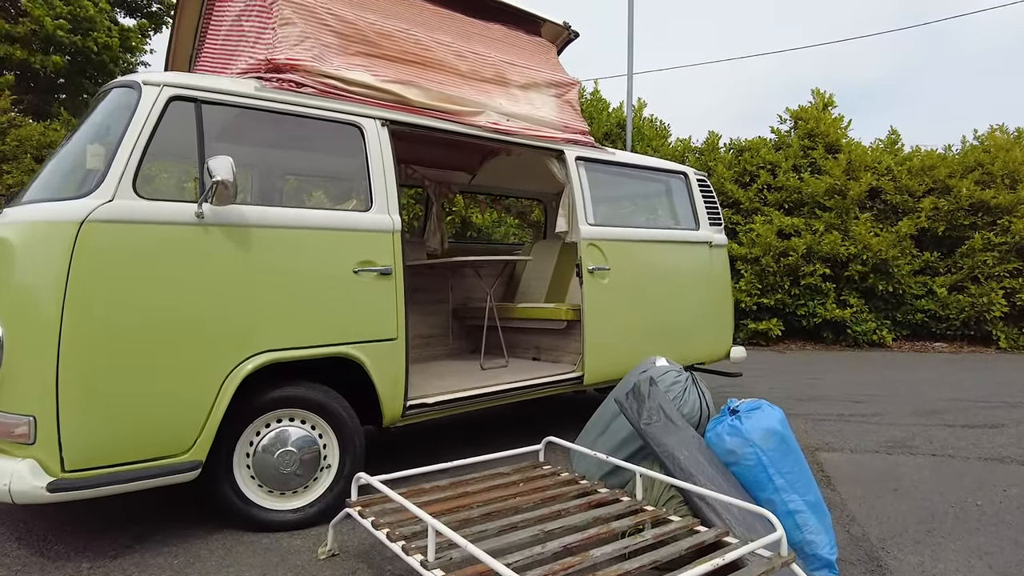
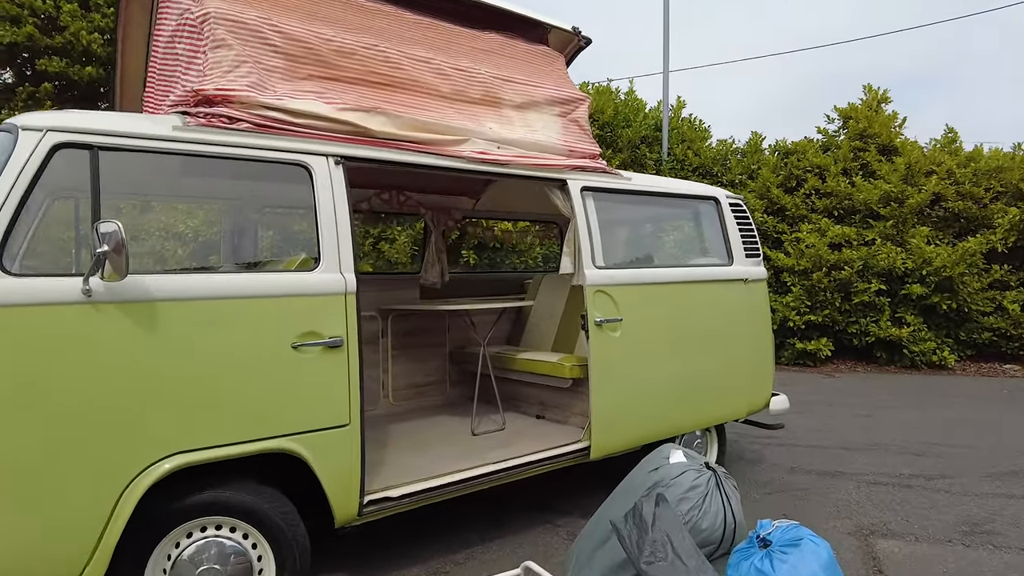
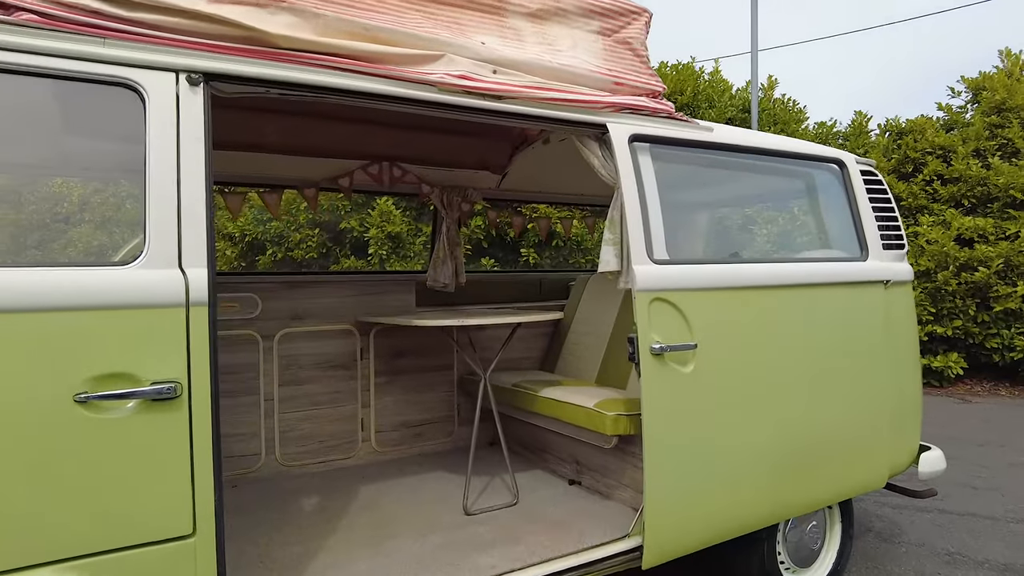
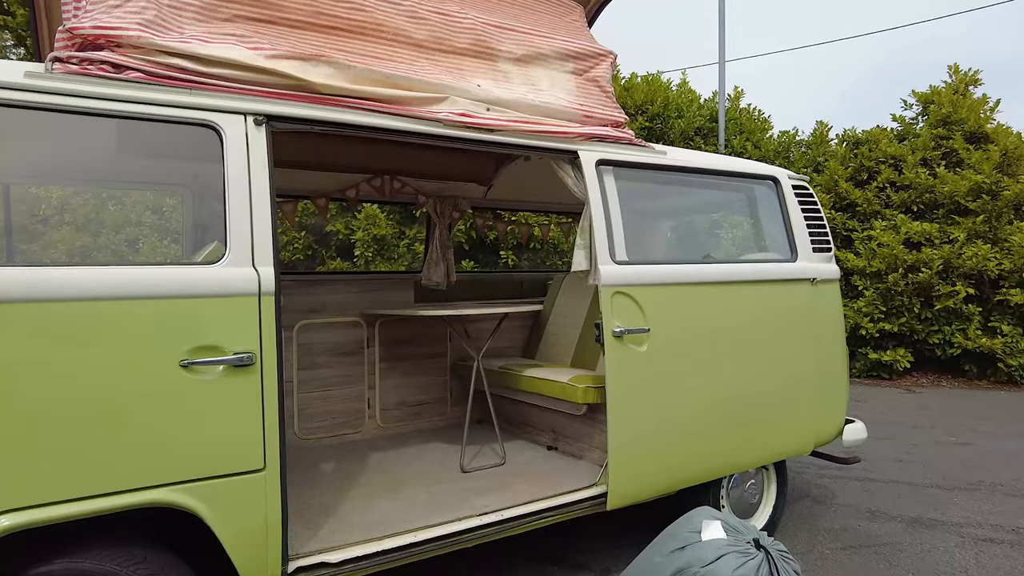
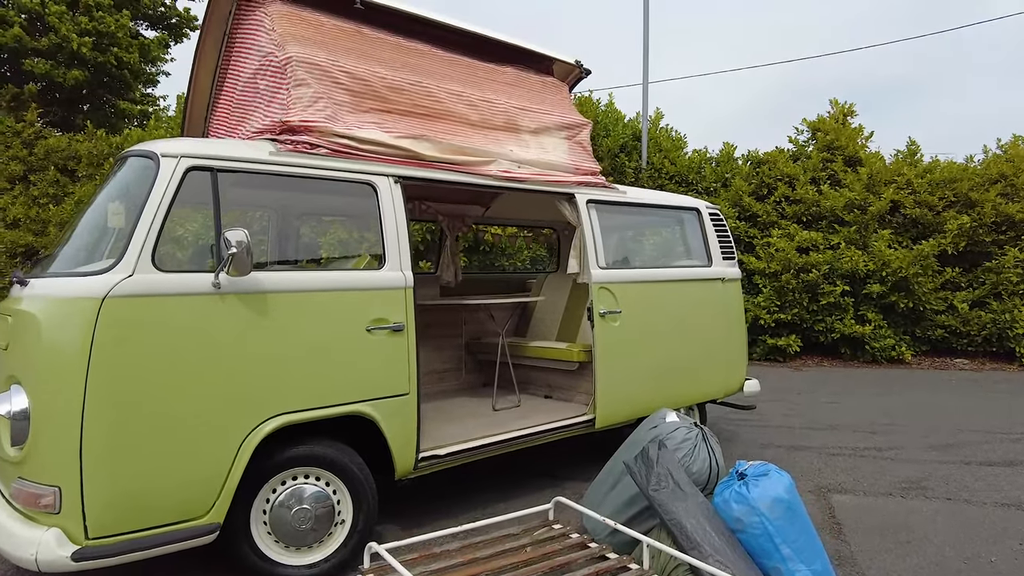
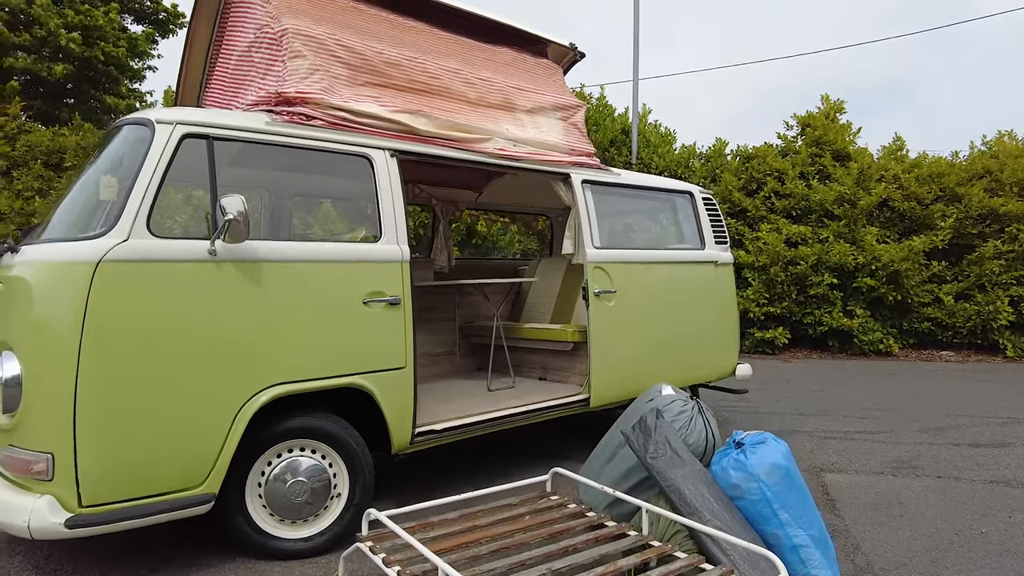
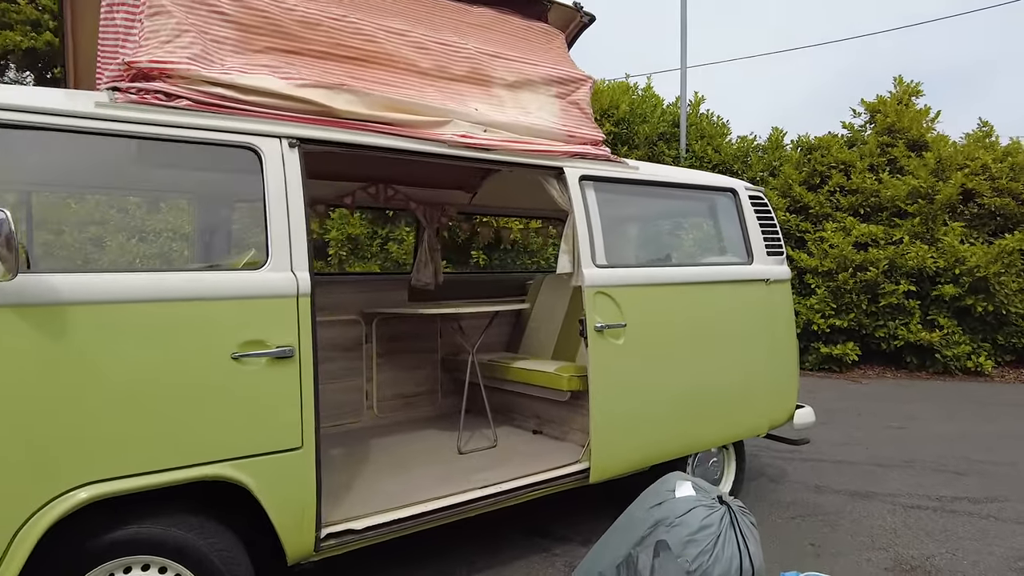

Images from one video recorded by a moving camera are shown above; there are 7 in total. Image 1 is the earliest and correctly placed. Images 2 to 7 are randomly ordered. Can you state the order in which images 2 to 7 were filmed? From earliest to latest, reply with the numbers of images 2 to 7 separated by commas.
6, 5, 2, 7, 4, 3
